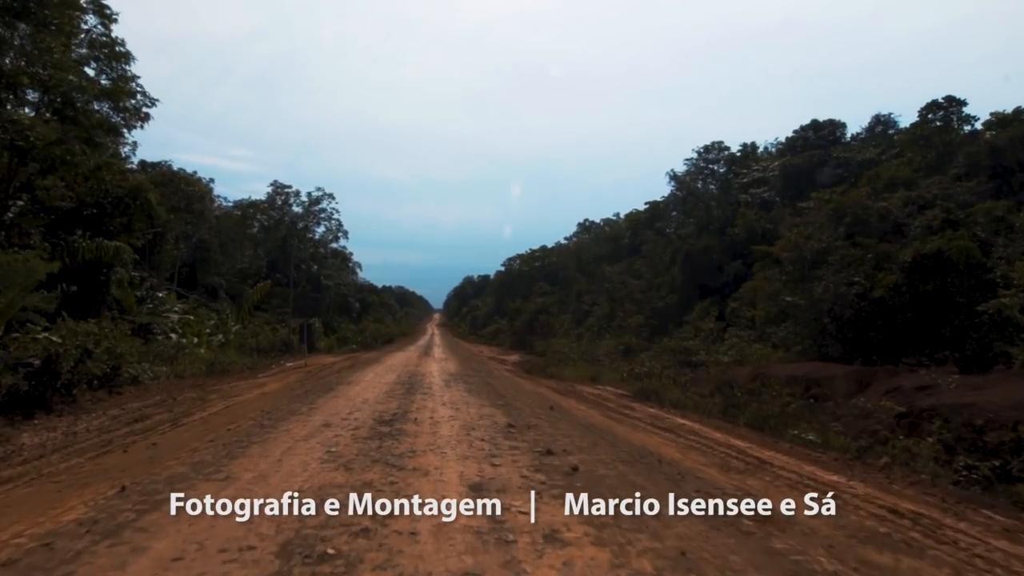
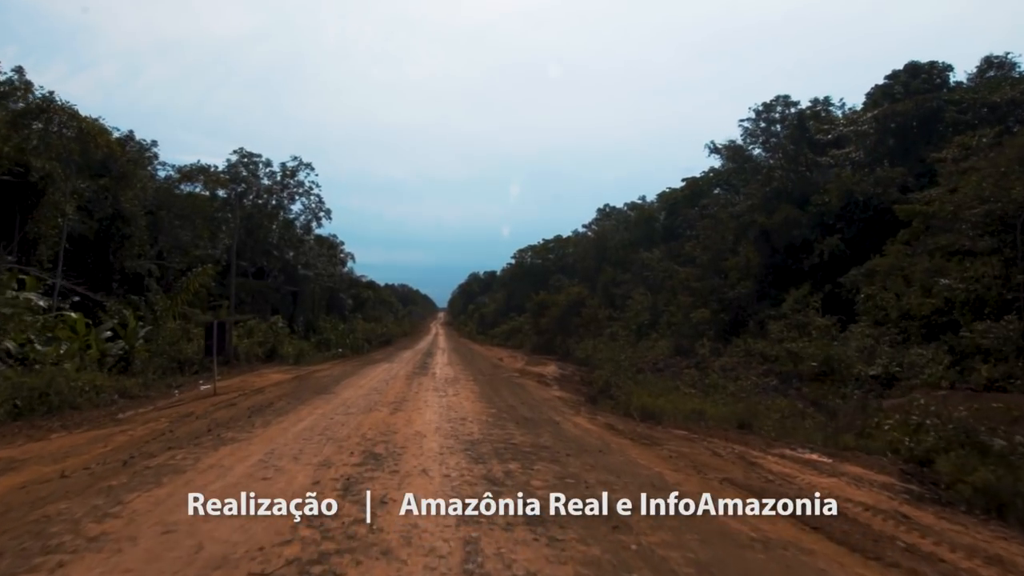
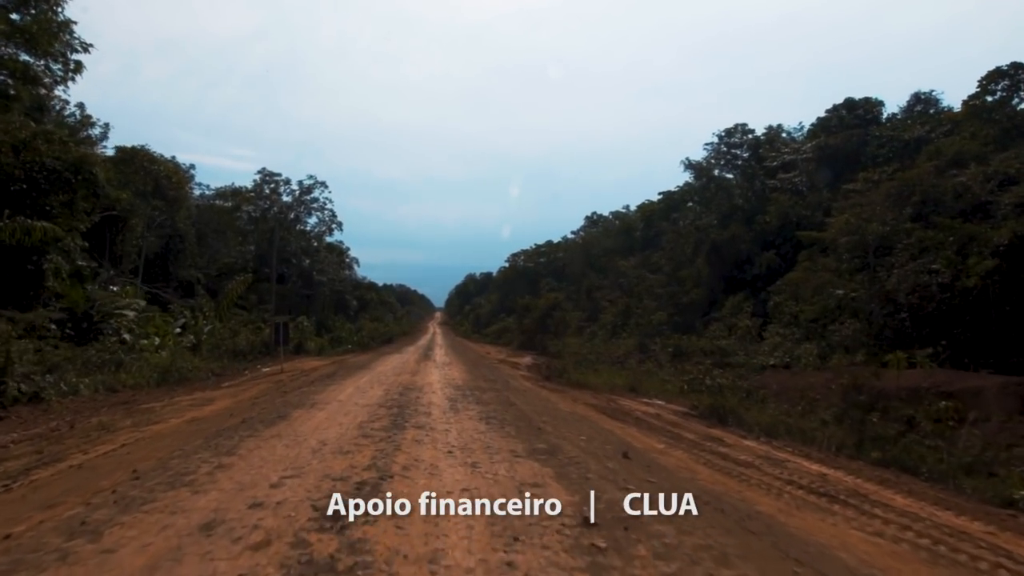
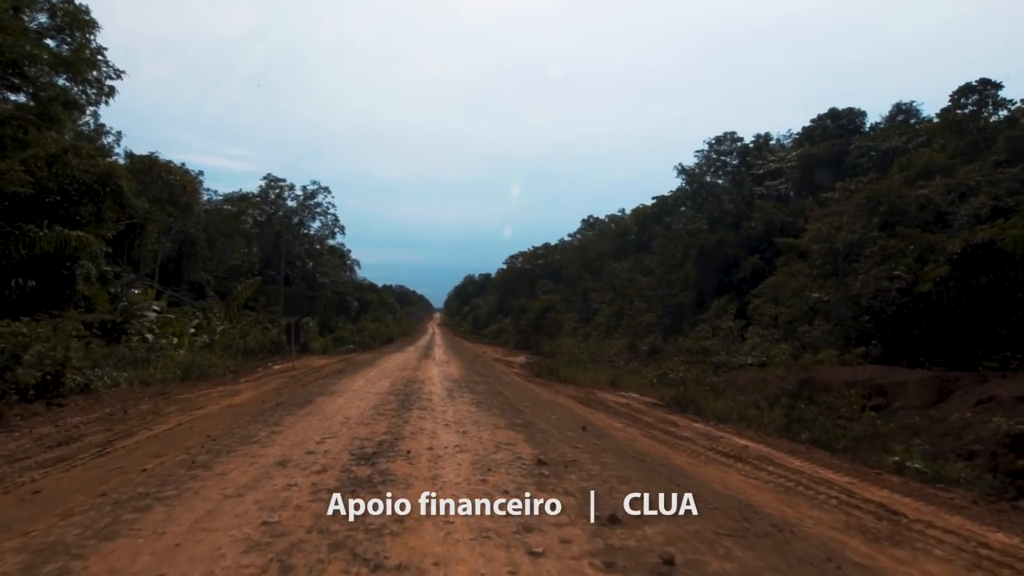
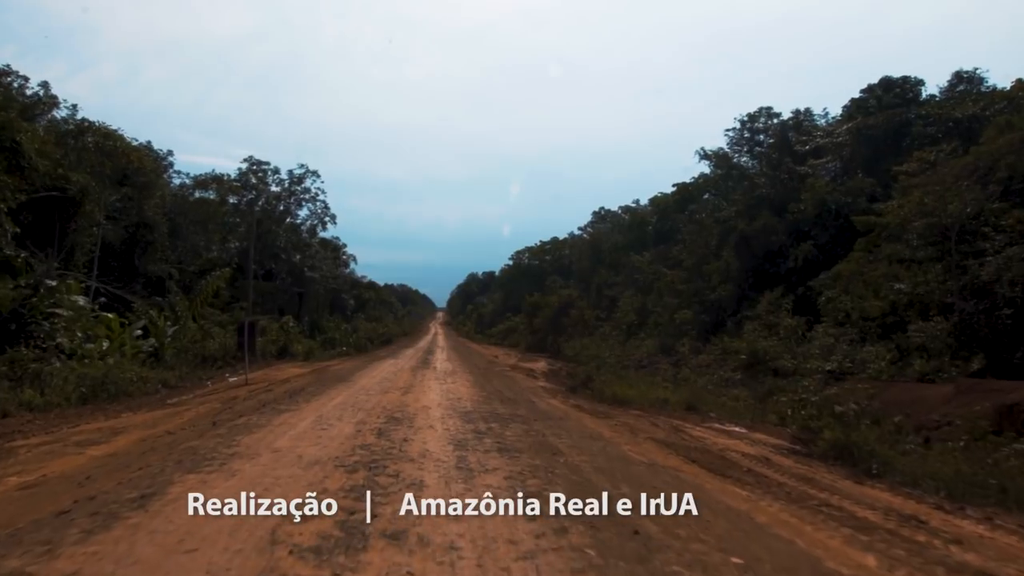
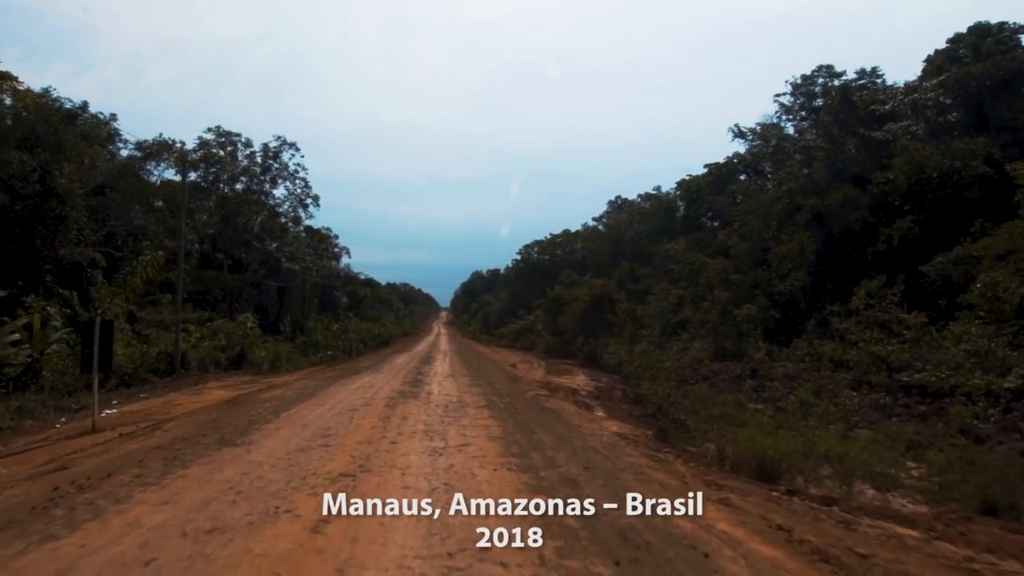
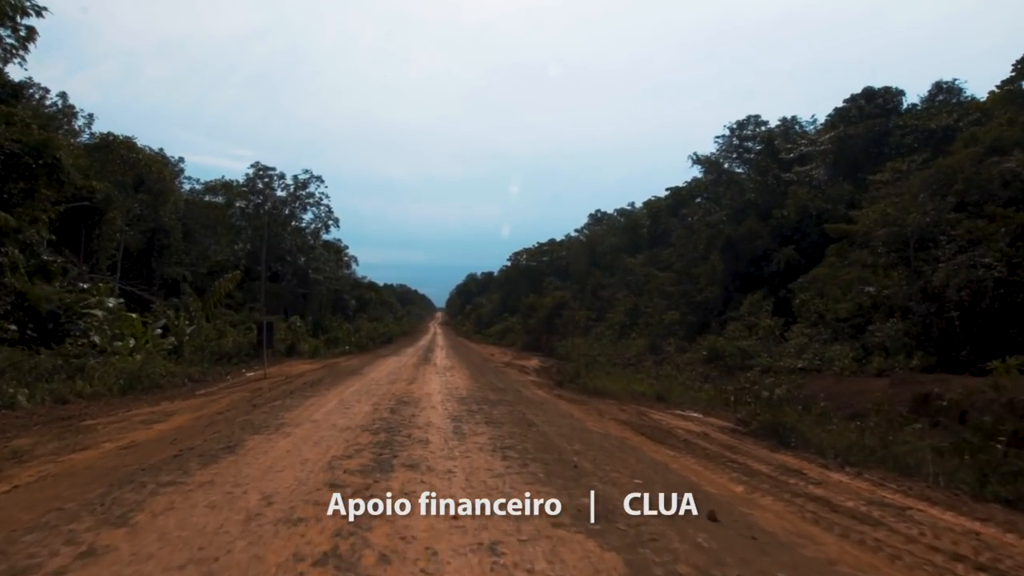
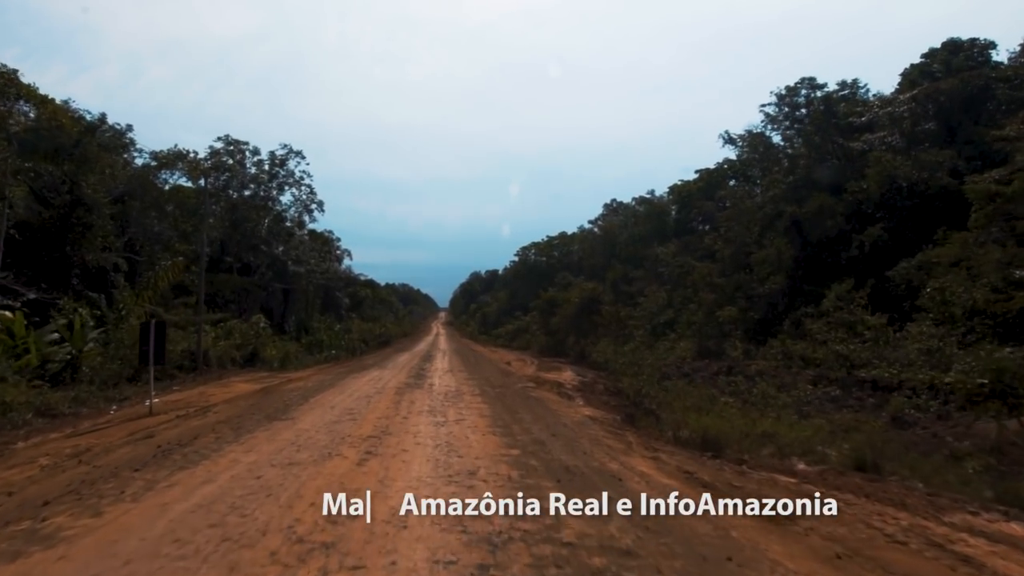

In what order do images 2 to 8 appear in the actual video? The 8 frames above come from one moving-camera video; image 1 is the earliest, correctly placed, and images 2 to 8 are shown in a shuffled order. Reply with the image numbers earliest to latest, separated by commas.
4, 3, 7, 5, 2, 8, 6
